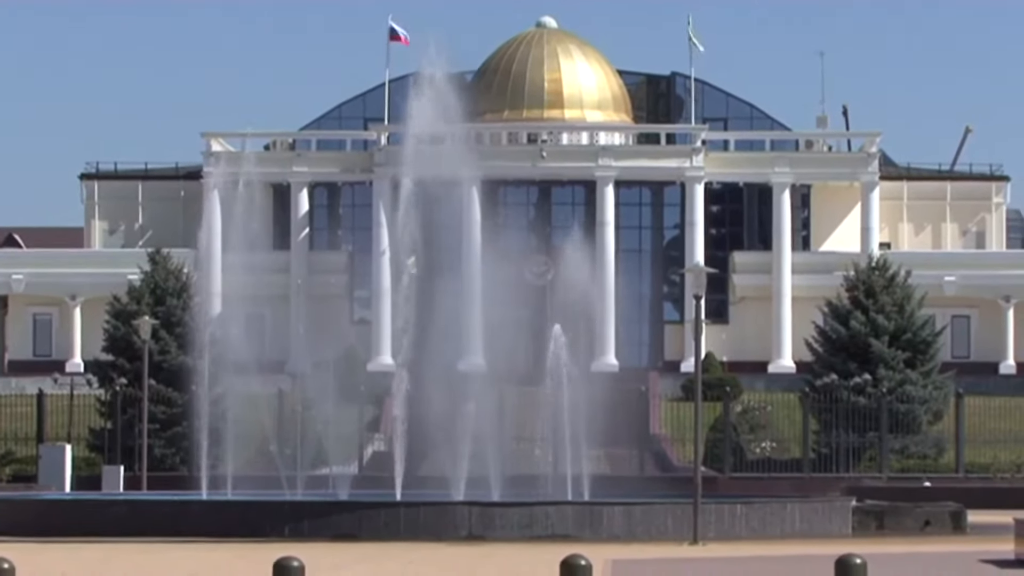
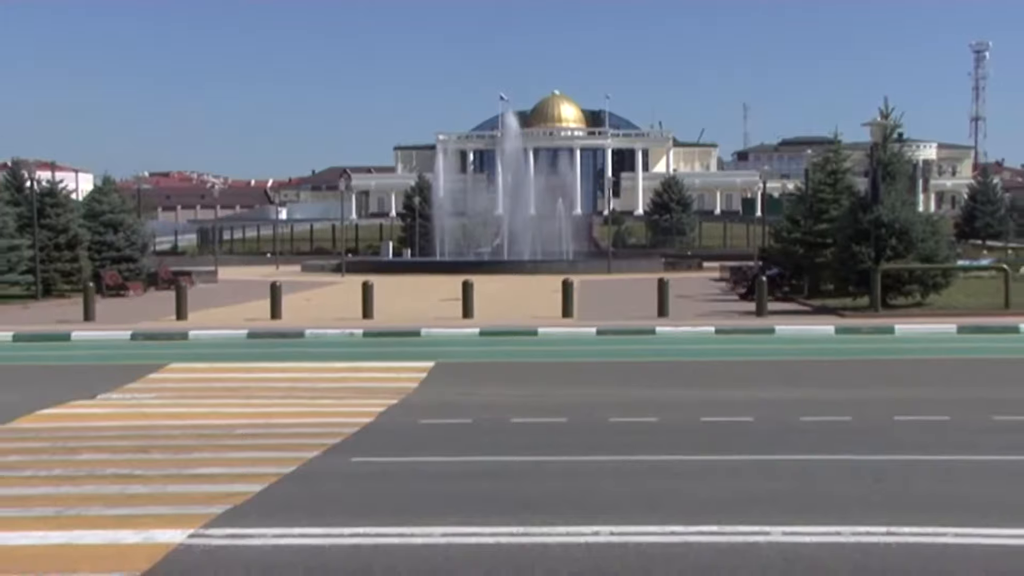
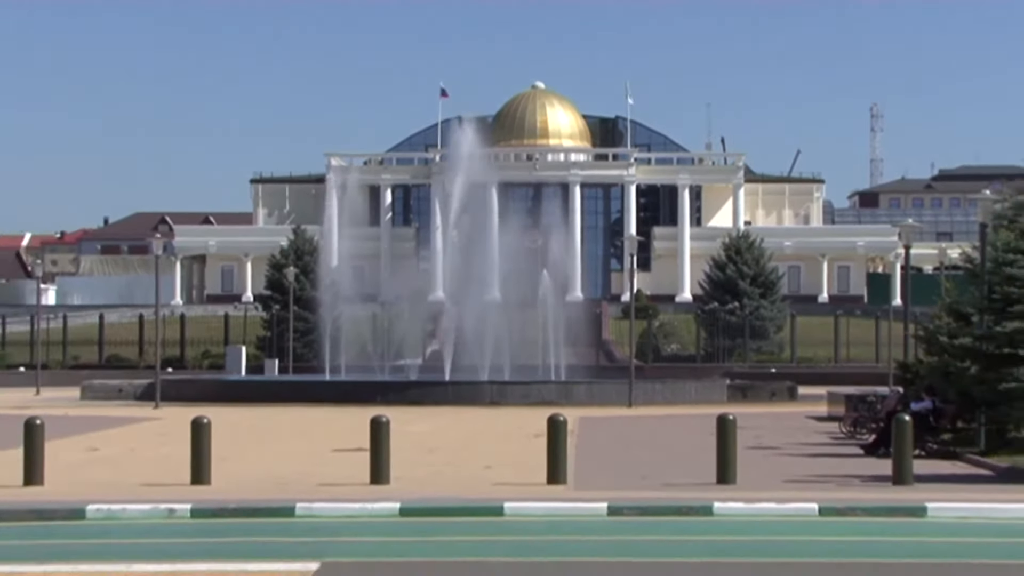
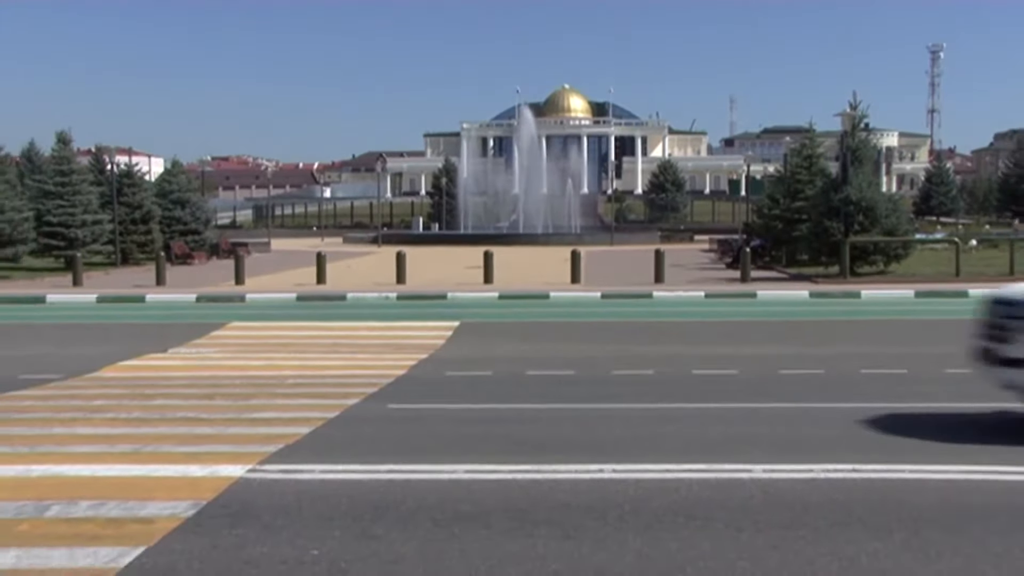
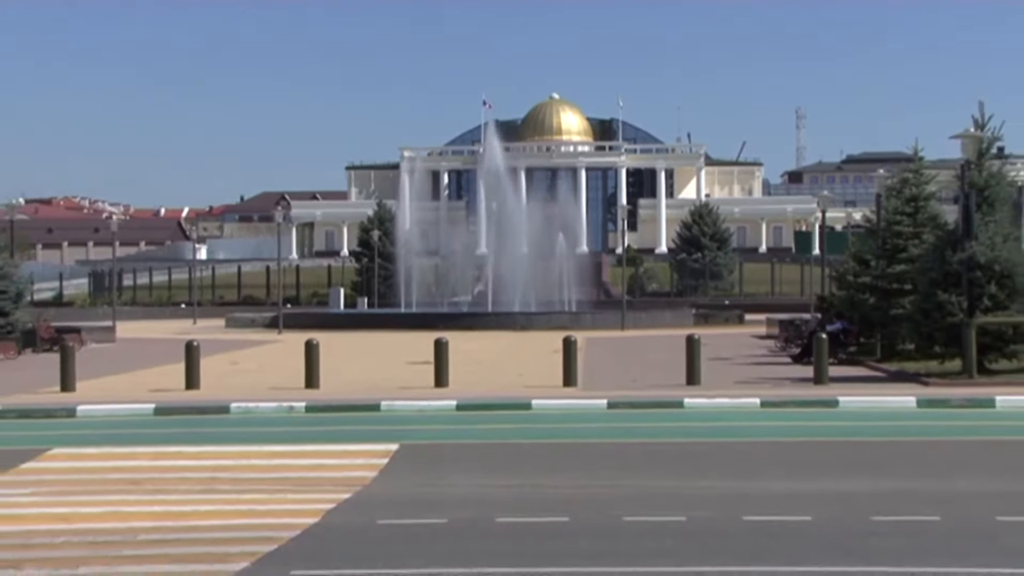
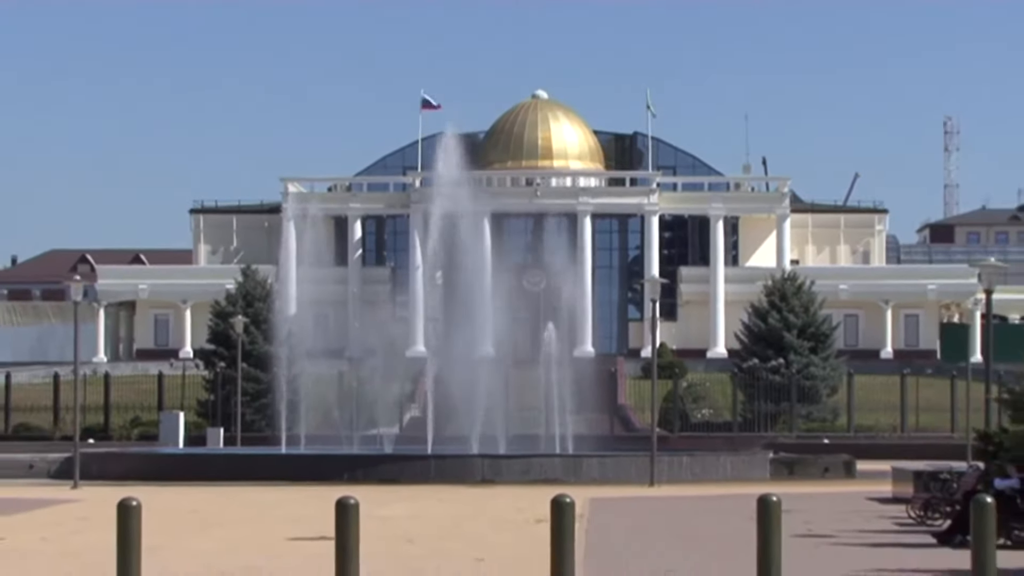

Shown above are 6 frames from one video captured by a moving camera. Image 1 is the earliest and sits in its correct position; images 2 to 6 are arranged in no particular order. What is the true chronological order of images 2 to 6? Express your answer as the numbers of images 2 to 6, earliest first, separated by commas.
6, 3, 5, 2, 4
